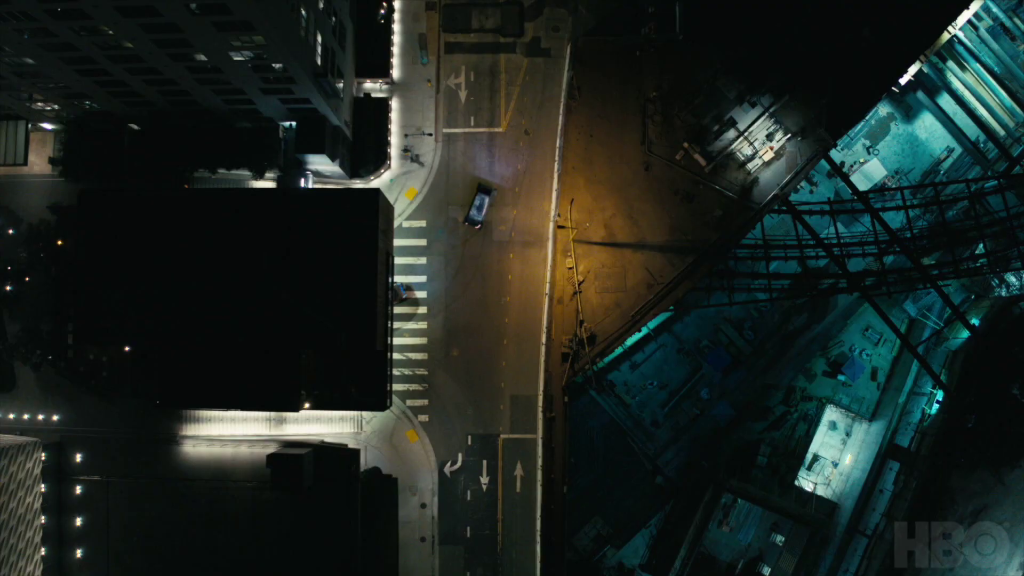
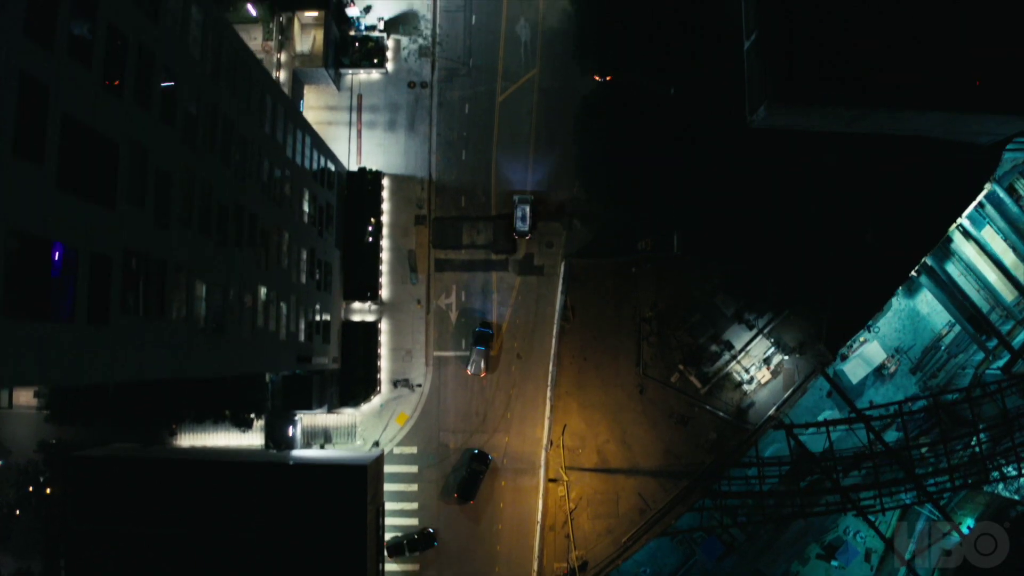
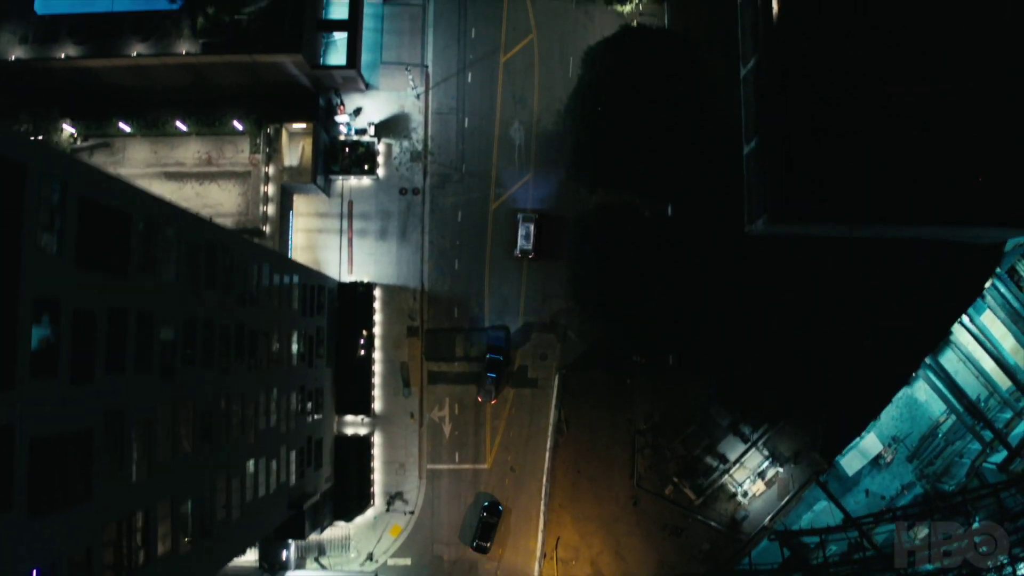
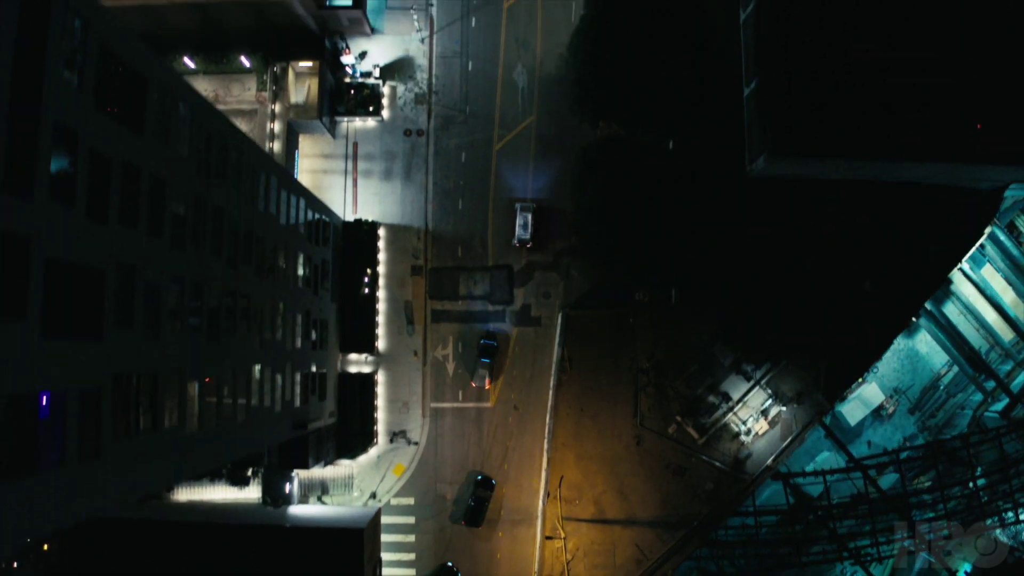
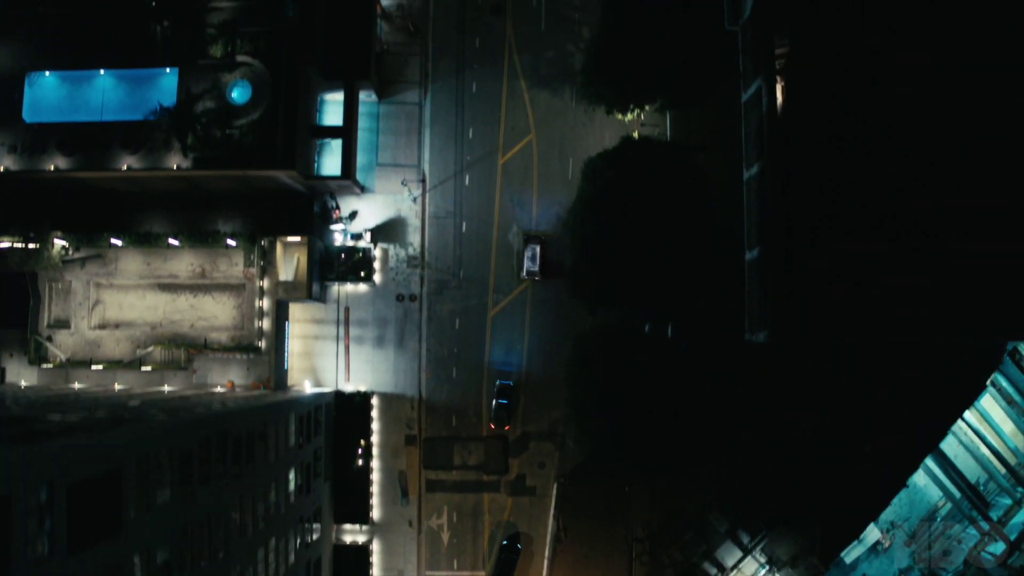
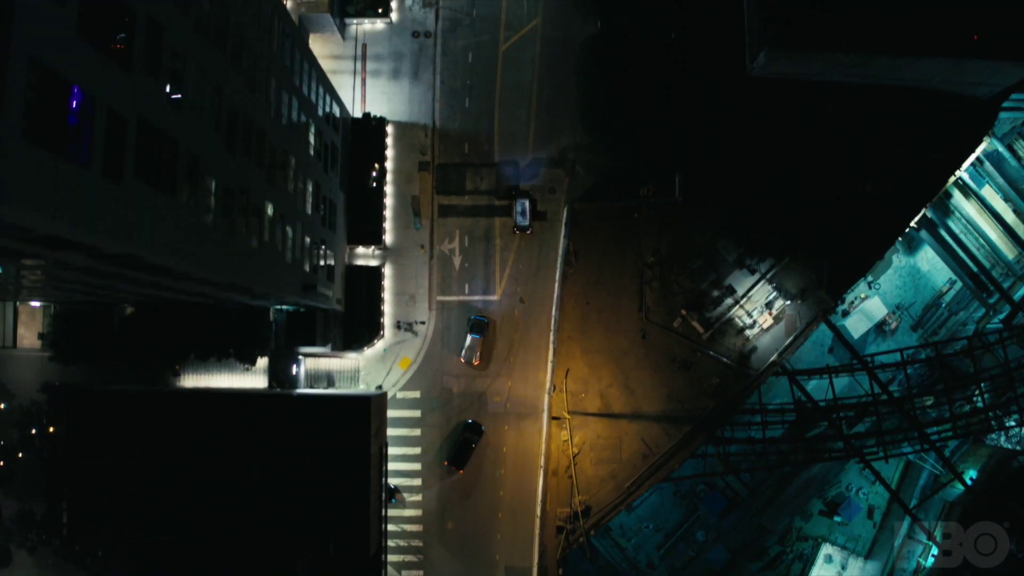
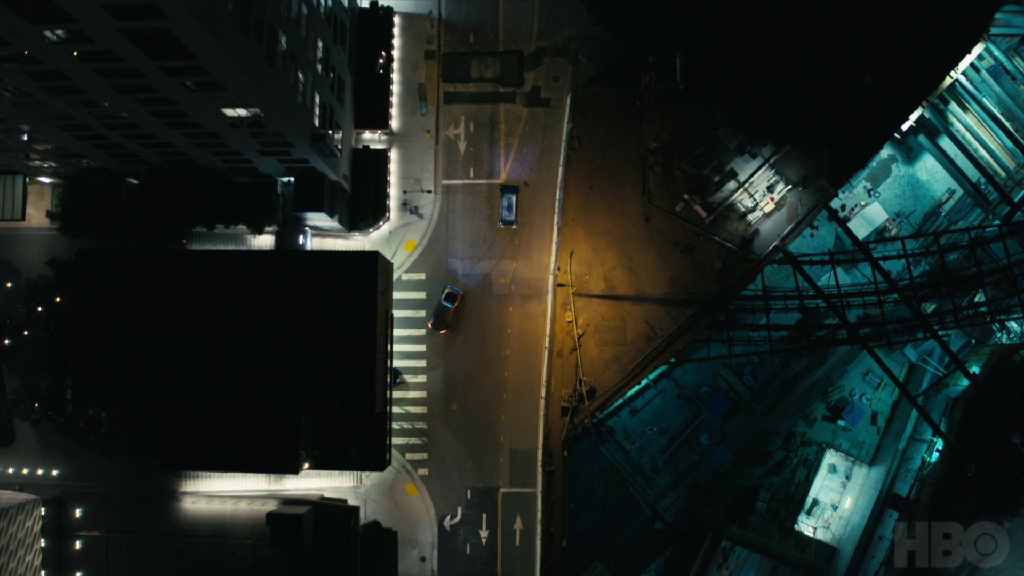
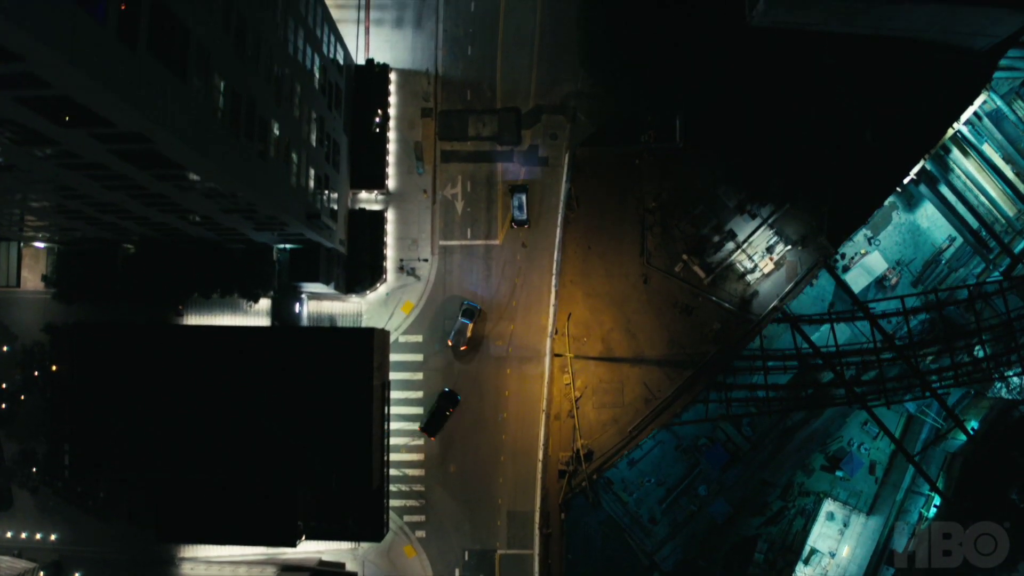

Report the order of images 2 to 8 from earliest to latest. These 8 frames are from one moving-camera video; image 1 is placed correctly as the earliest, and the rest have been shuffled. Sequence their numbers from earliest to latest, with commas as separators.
7, 8, 6, 2, 4, 3, 5
